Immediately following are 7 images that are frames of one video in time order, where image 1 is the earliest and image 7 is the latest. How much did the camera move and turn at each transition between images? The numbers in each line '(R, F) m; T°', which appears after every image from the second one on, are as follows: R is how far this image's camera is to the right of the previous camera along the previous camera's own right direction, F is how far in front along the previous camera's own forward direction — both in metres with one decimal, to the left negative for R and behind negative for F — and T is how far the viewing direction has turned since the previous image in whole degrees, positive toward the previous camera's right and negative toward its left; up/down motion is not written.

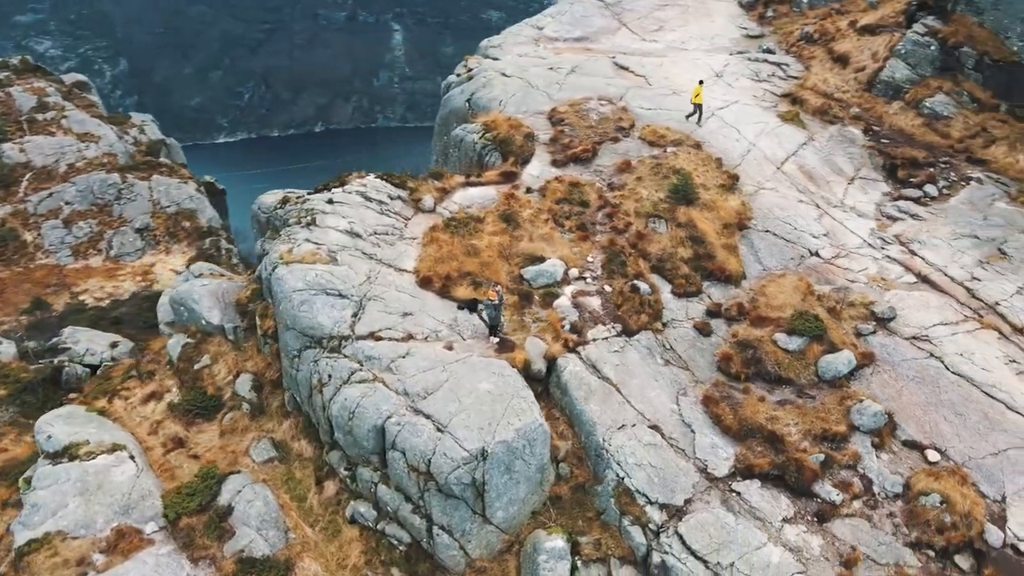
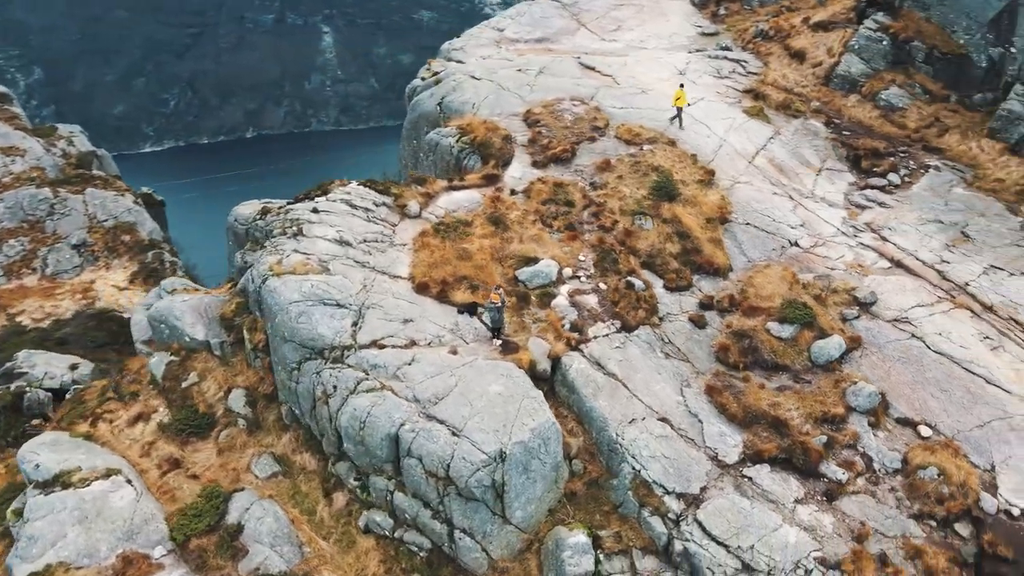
(-1.3, -0.1) m; +4°
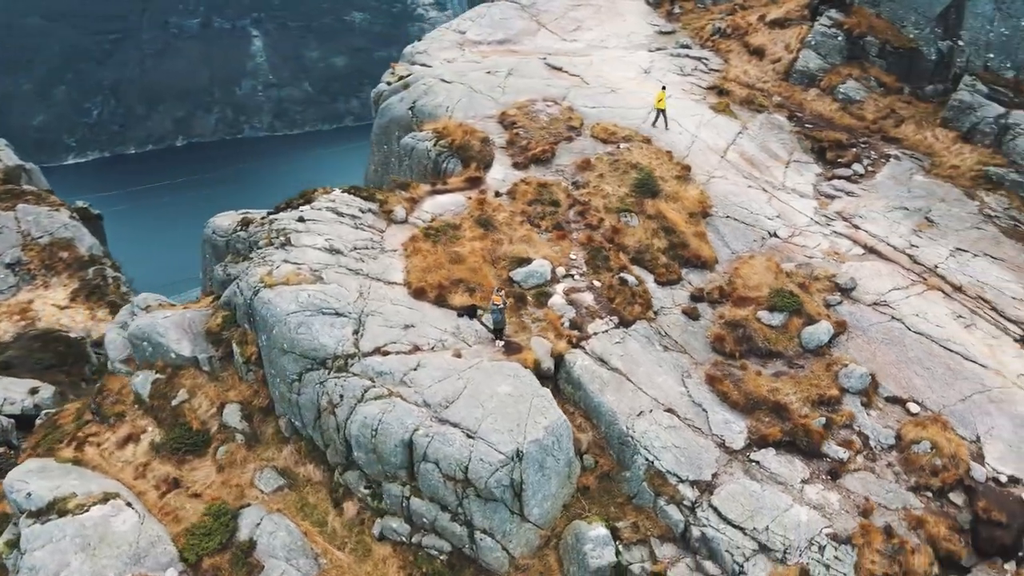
(-1.3, -0.2) m; +4°
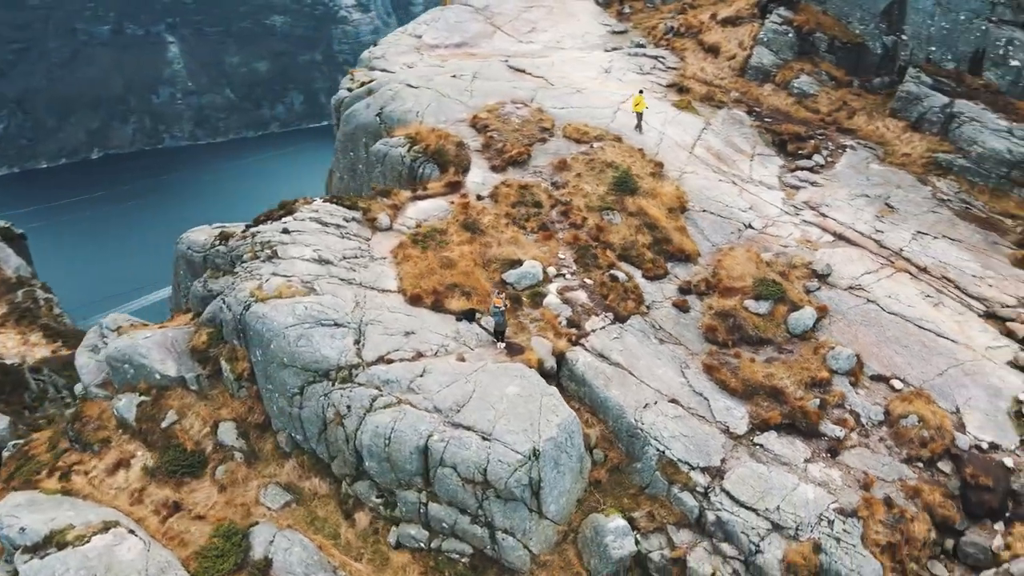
(-1.4, -0.2) m; +5°
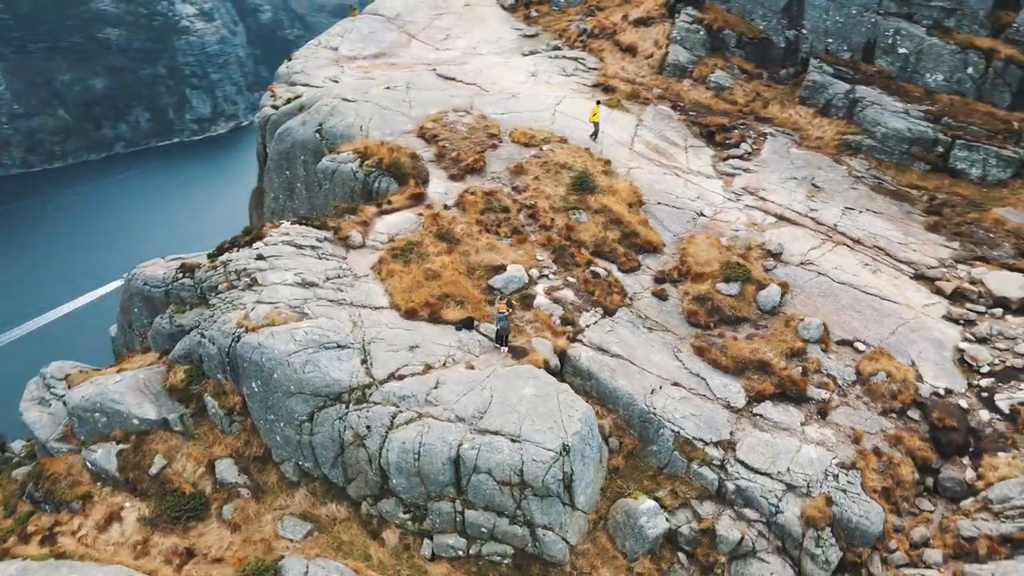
(-2.8, -0.3) m; +9°
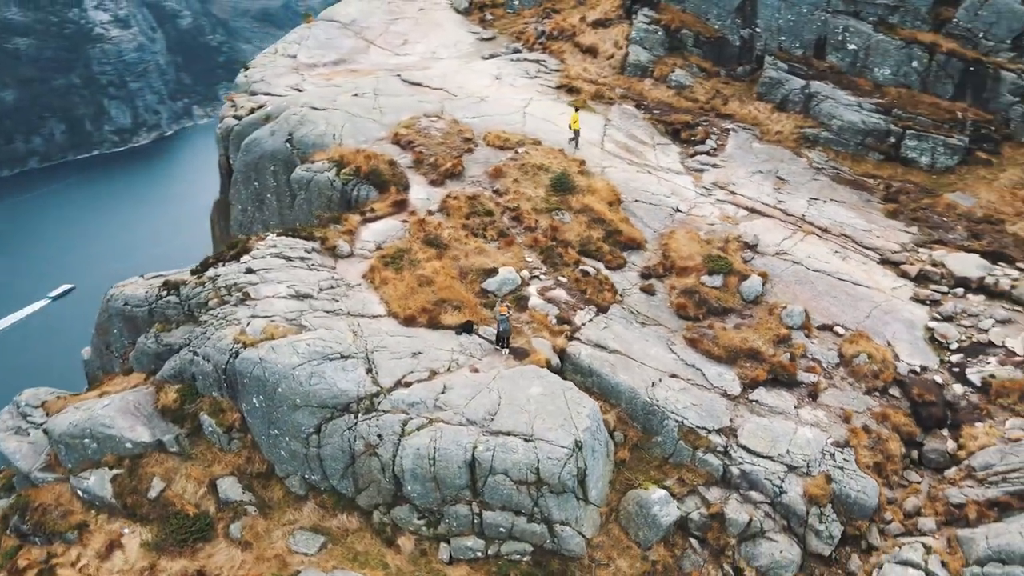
(-1.4, -0.2) m; +4°
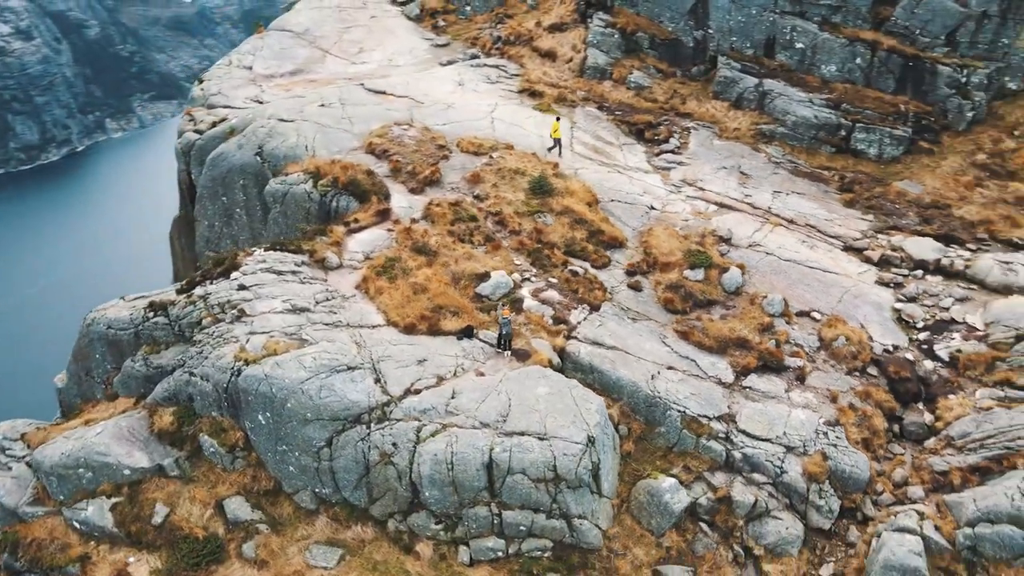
(-1.5, -0.3) m; +5°
